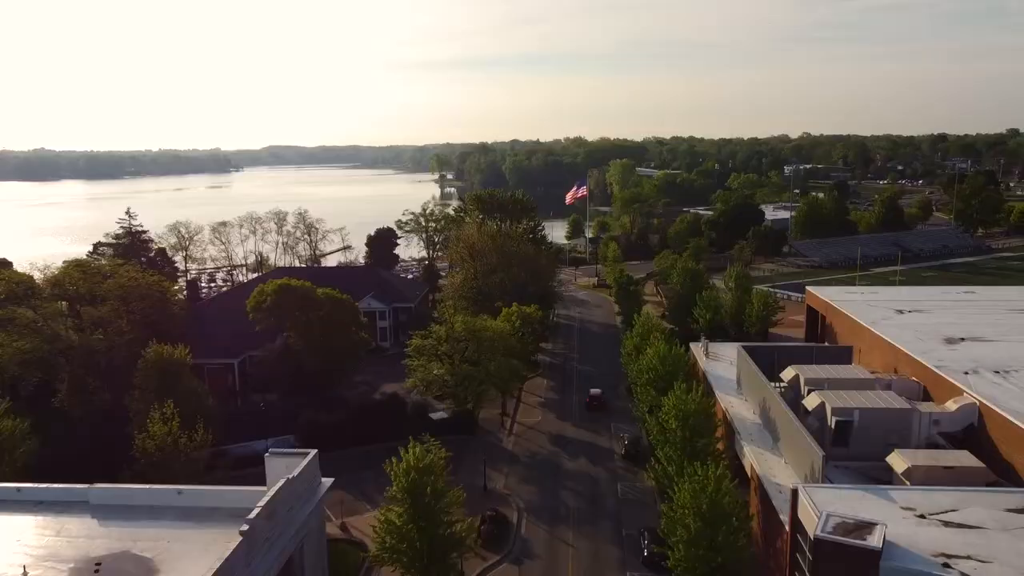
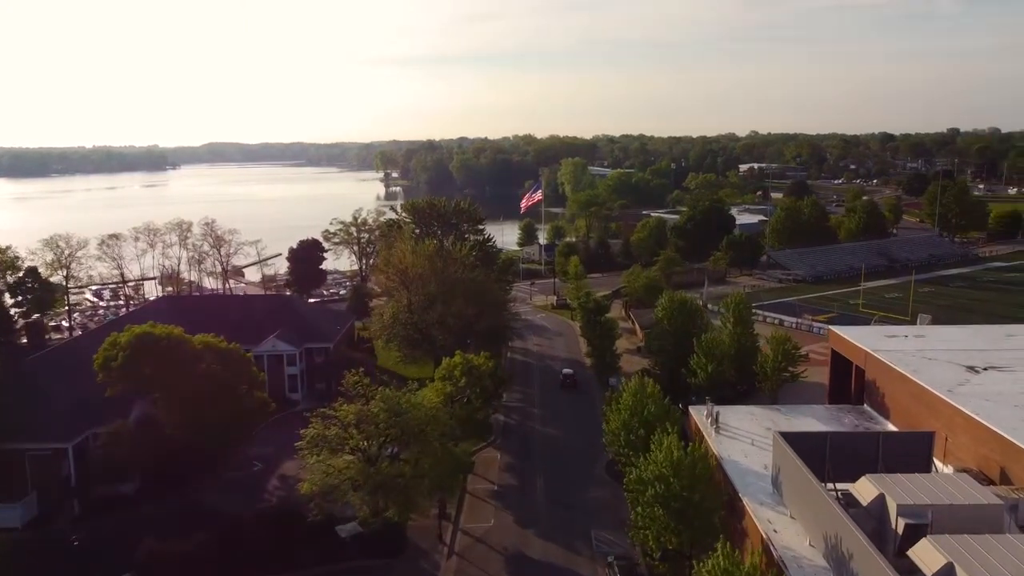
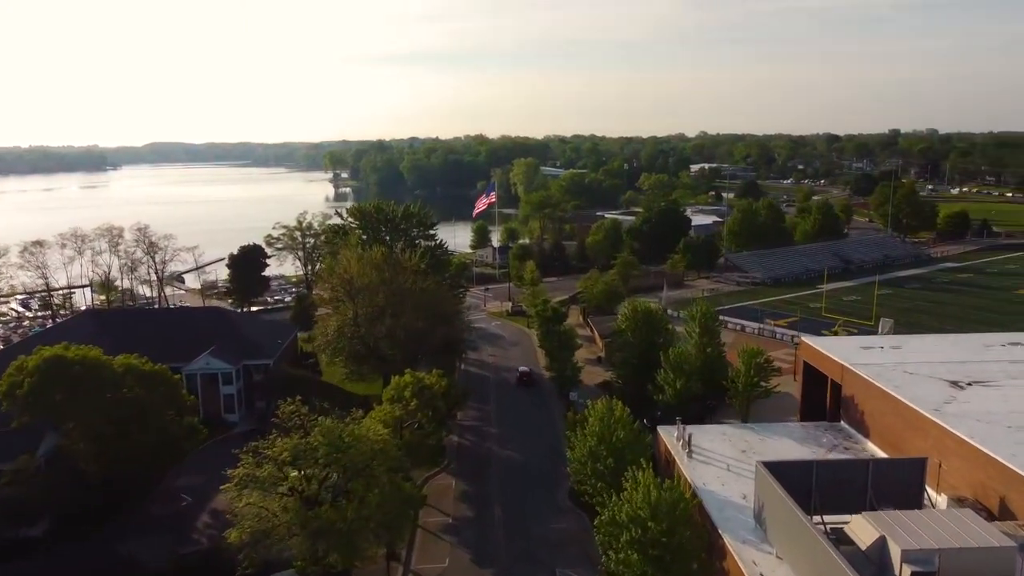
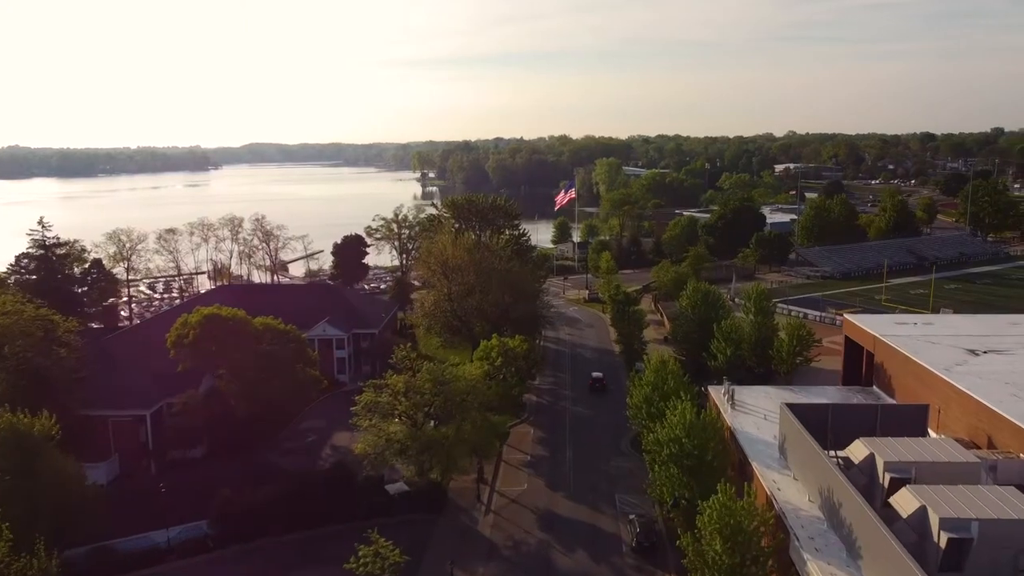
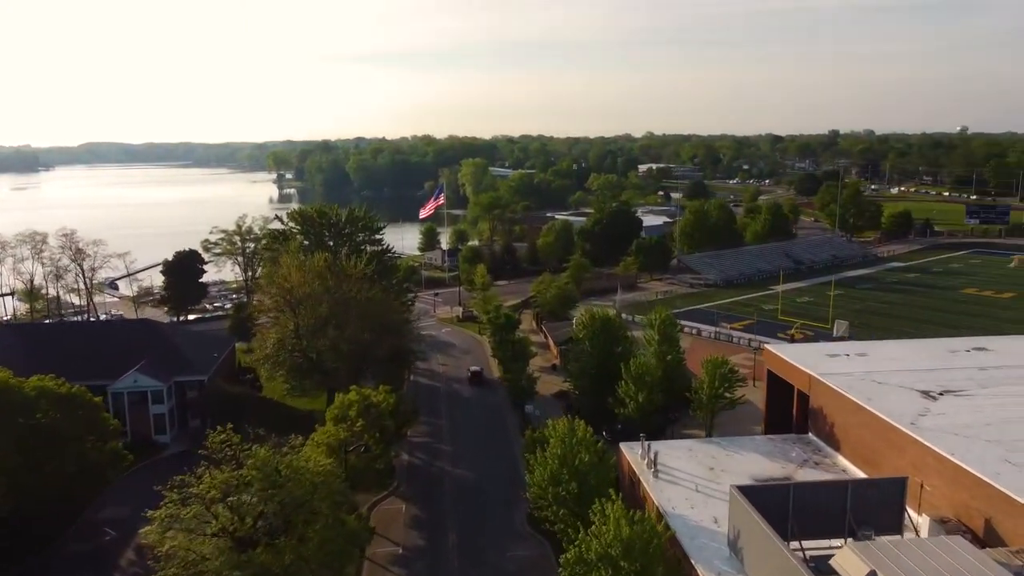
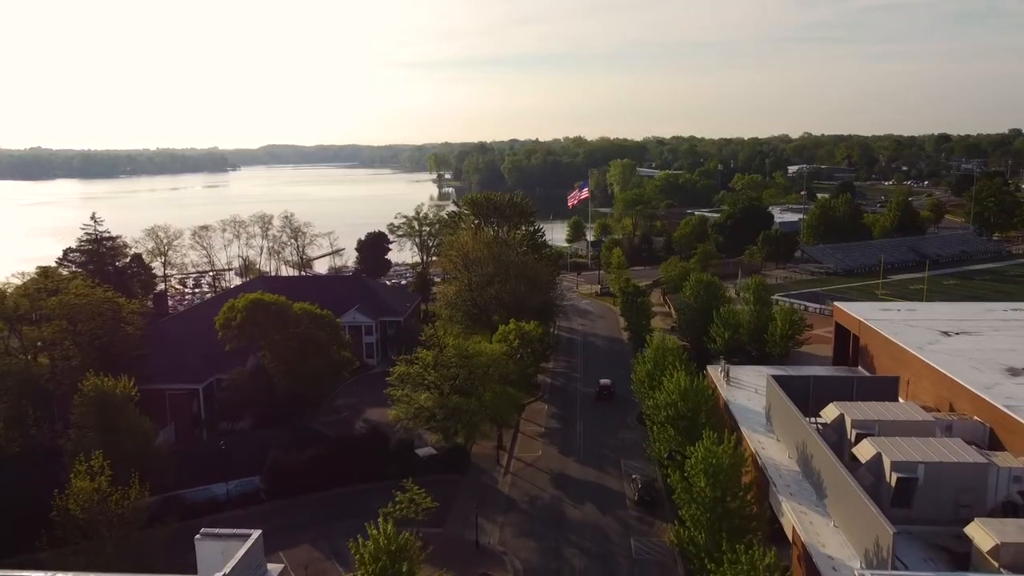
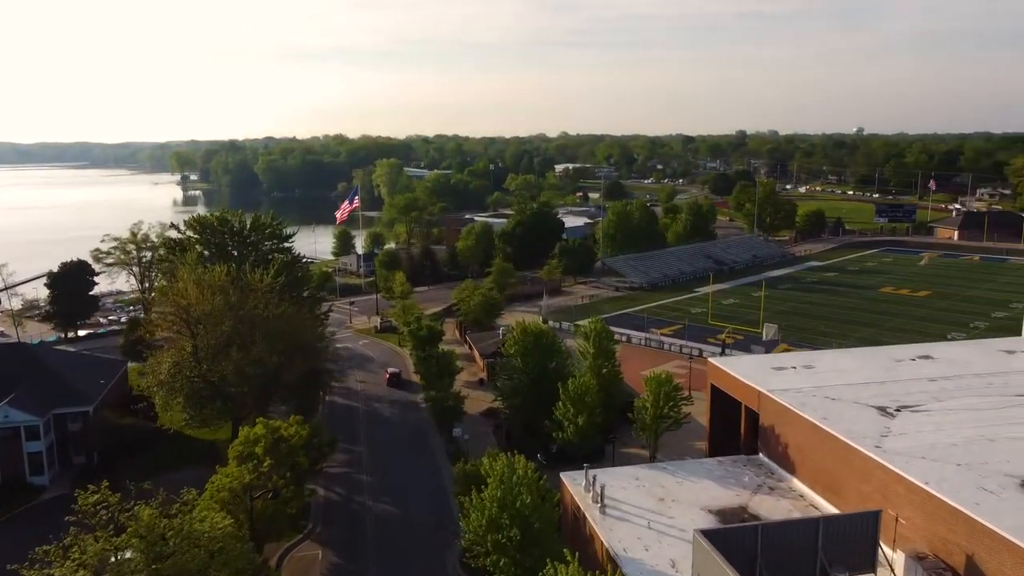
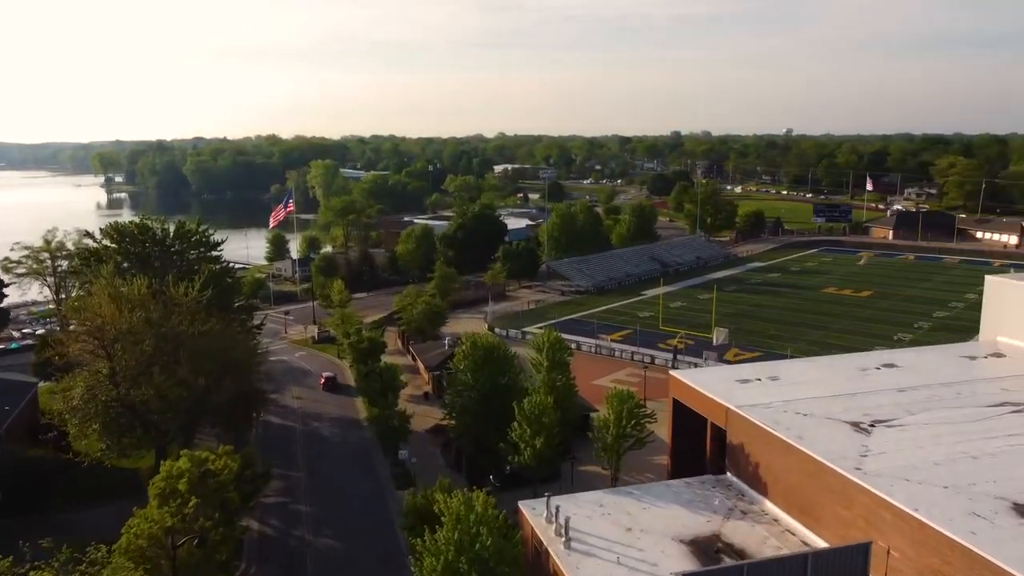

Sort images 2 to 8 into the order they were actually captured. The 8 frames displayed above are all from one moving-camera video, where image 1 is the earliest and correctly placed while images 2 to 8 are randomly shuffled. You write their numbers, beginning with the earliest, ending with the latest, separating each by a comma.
6, 4, 2, 3, 5, 7, 8
